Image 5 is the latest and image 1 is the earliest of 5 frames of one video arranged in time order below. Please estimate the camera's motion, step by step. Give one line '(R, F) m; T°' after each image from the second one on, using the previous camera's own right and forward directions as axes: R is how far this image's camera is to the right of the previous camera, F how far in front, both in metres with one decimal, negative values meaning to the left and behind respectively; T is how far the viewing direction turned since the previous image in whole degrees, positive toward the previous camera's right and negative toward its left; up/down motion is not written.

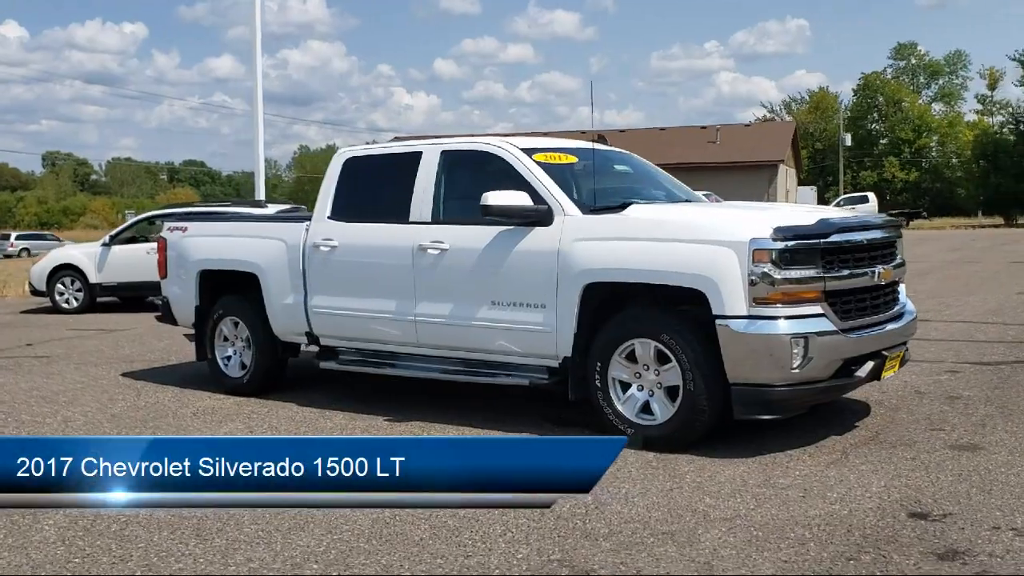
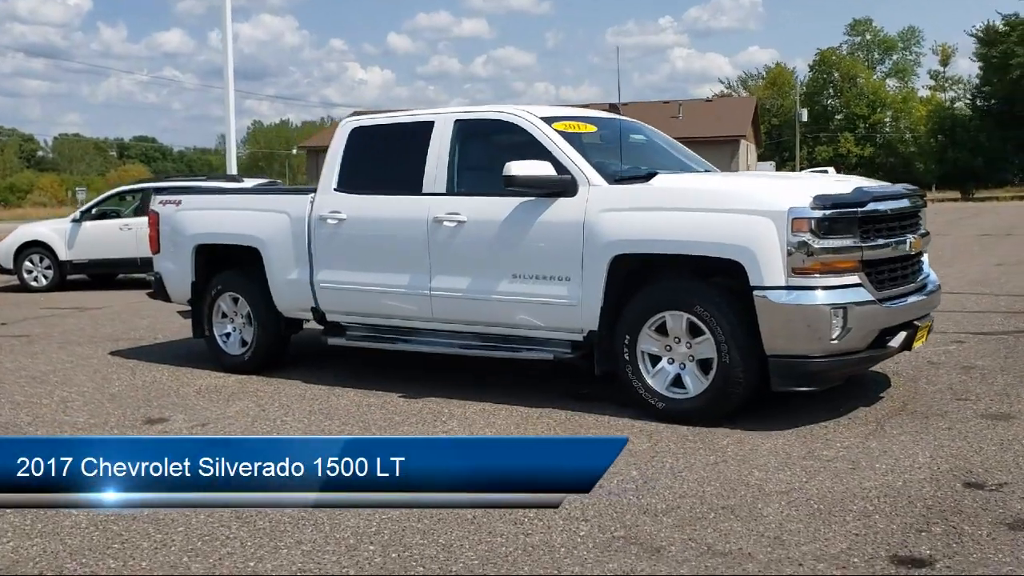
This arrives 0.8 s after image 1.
(-0.4, +0.2) m; +3°
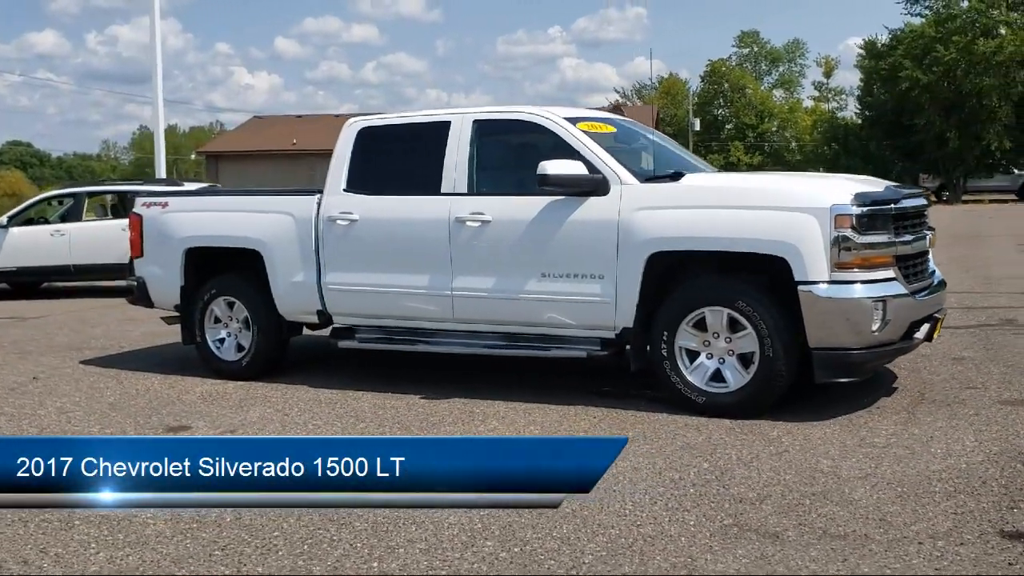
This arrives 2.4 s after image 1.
(-0.9, 0.0) m; +6°
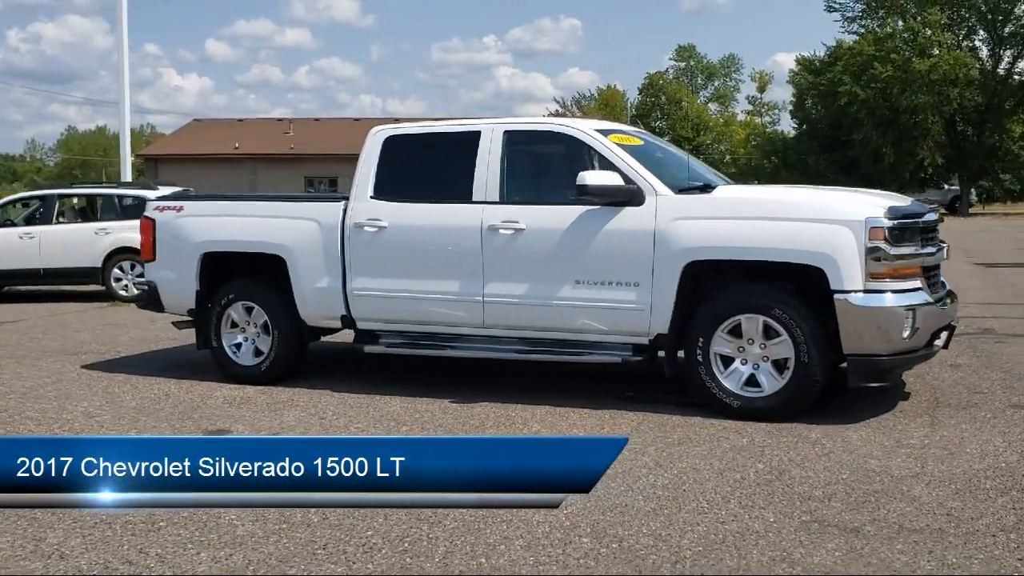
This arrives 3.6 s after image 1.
(-0.7, -0.1) m; +4°
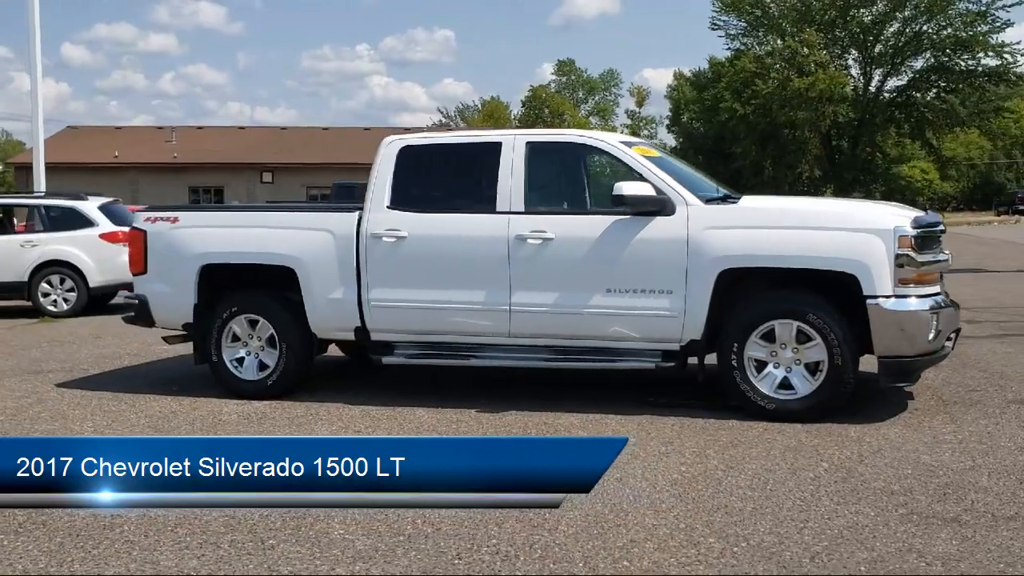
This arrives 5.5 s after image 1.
(-1.1, 0.0) m; +7°
